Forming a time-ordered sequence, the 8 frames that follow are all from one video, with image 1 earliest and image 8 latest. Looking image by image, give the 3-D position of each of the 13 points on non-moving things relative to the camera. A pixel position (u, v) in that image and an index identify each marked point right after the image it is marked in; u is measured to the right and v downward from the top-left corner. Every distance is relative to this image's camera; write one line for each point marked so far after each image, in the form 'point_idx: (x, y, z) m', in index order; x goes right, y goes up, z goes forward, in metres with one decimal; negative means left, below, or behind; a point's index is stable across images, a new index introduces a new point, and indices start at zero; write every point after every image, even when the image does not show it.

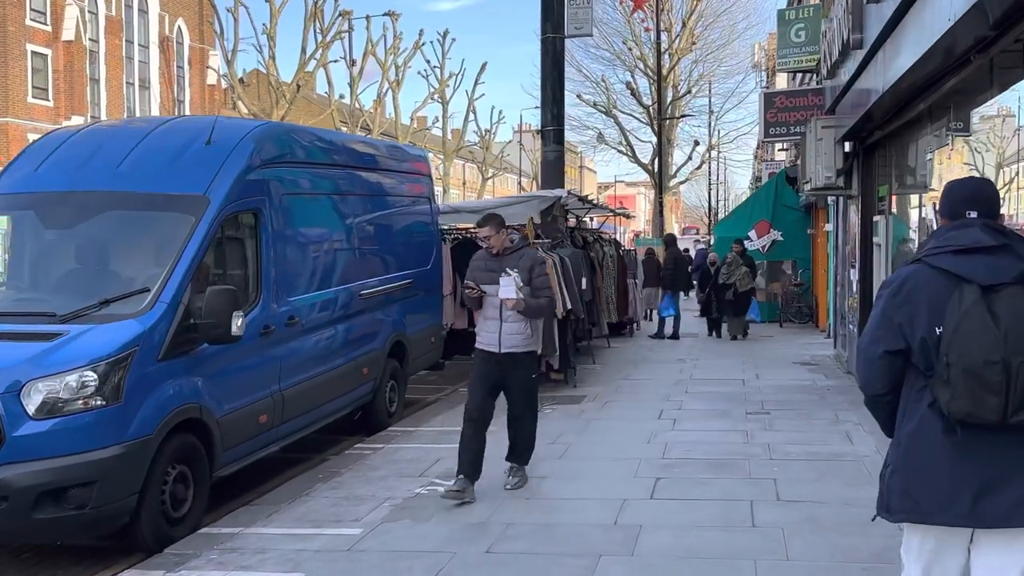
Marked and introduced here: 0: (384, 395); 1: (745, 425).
0: (-1.3, -1.1, +9.6) m
1: (+2.2, -1.3, +9.2) m
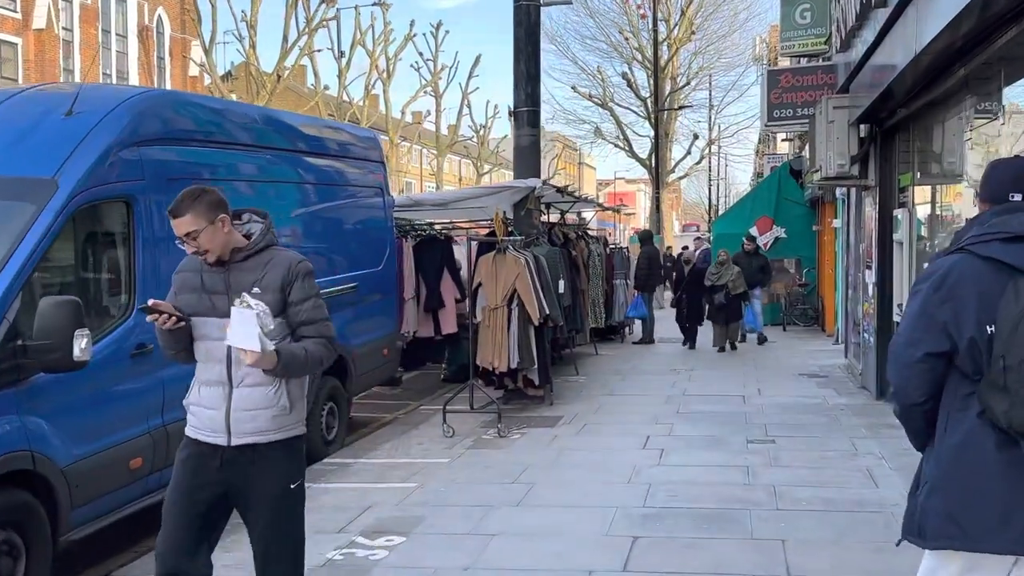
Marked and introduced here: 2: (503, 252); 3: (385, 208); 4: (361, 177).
0: (-1.6, -1.1, +8.1) m
1: (+1.8, -1.4, +7.7) m
2: (-0.1, +0.4, +9.7) m
3: (-1.3, +0.9, +10.1) m
4: (-1.4, +1.1, +9.7) m
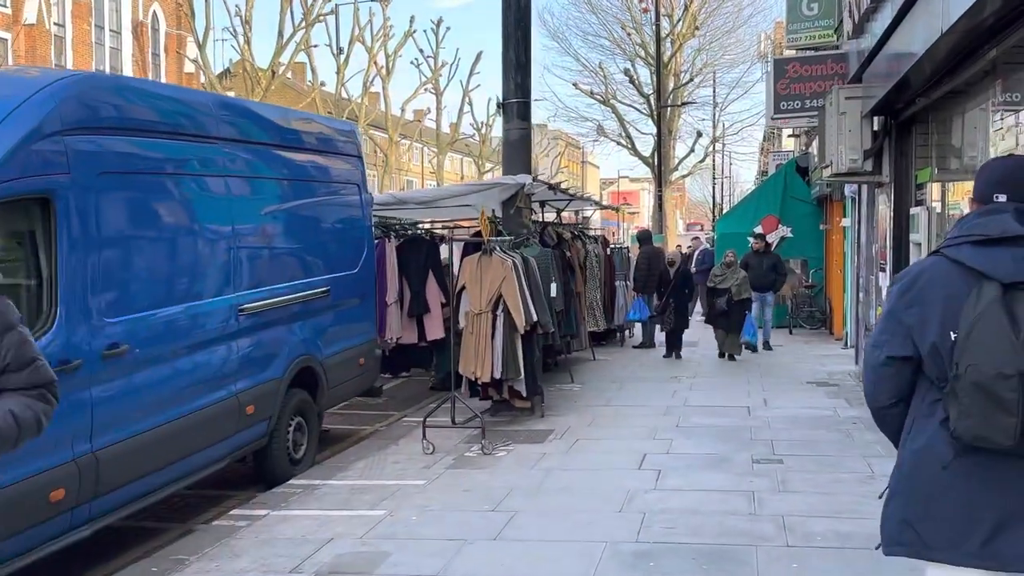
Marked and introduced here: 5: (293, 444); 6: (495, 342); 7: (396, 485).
0: (-1.7, -1.1, +7.5) m
1: (+1.7, -1.4, +7.0) m
2: (-0.2, +0.3, +9.0) m
3: (-1.5, +0.8, +9.4) m
4: (-1.6, +1.1, +9.0) m
5: (-1.7, -1.2, +7.6) m
6: (-0.2, -0.5, +9.0) m
7: (-0.9, -1.5, +7.2) m
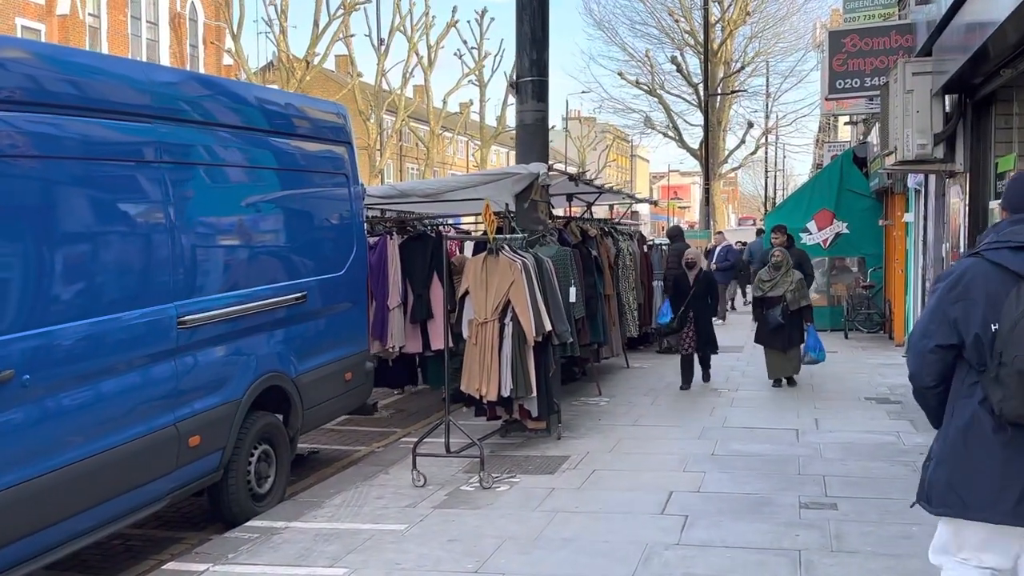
0: (-1.8, -1.2, +6.4) m
1: (+1.7, -1.5, +5.8) m
2: (-0.1, +0.3, +7.8) m
3: (-1.4, +0.8, +8.3) m
4: (-1.5, +1.1, +7.9) m
5: (-1.7, -1.3, +6.5) m
6: (-0.1, -0.5, +7.8) m
7: (-0.9, -1.5, +6.1) m
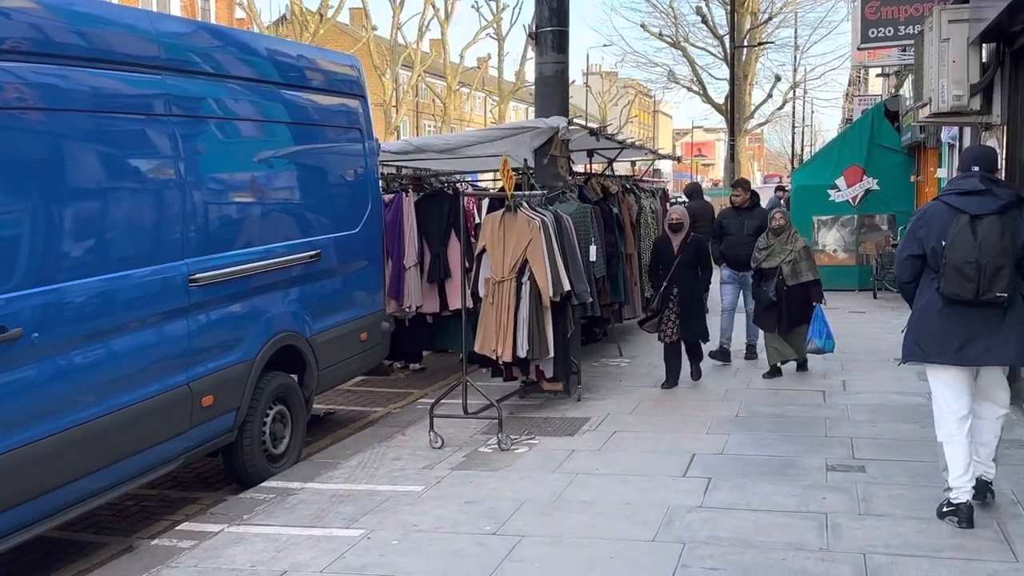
0: (-1.6, -0.9, +6.3) m
1: (+1.8, -1.2, +5.6) m
2: (0.0, +0.6, +7.7) m
3: (-1.2, +1.1, +8.1) m
4: (-1.3, +1.4, +7.7) m
5: (-1.6, -1.0, +6.4) m
6: (+0.1, -0.2, +7.7) m
7: (-0.8, -1.2, +6.0) m
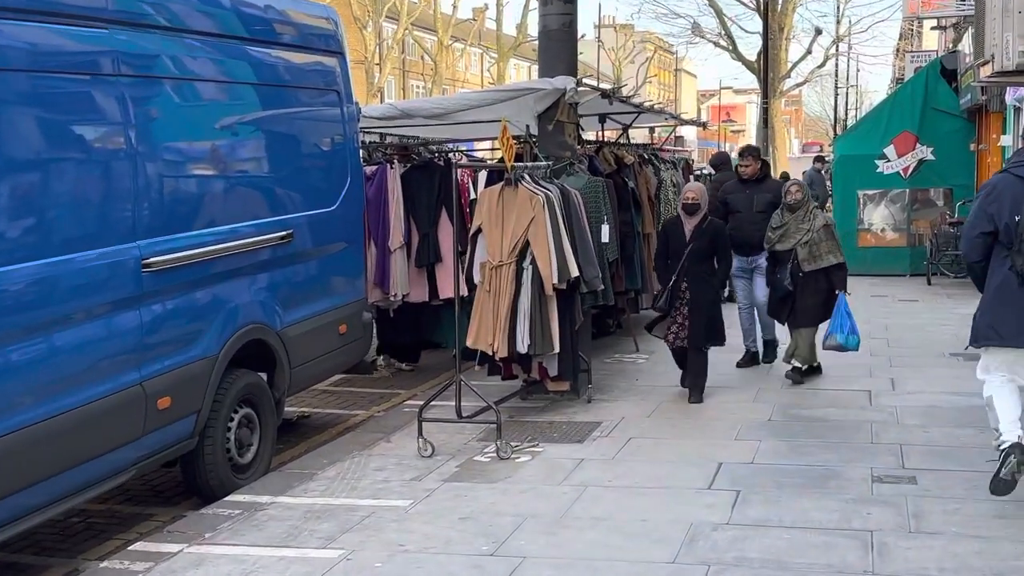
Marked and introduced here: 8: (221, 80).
0: (-1.6, -0.8, +5.6) m
1: (+1.8, -1.1, +4.9) m
2: (0.0, +0.7, +7.0) m
3: (-1.2, +1.2, +7.4) m
4: (-1.4, +1.5, +7.0) m
5: (-1.6, -0.9, +5.7) m
6: (+0.1, -0.1, +7.0) m
7: (-0.8, -1.2, +5.3) m
8: (-1.7, +1.2, +5.9) m
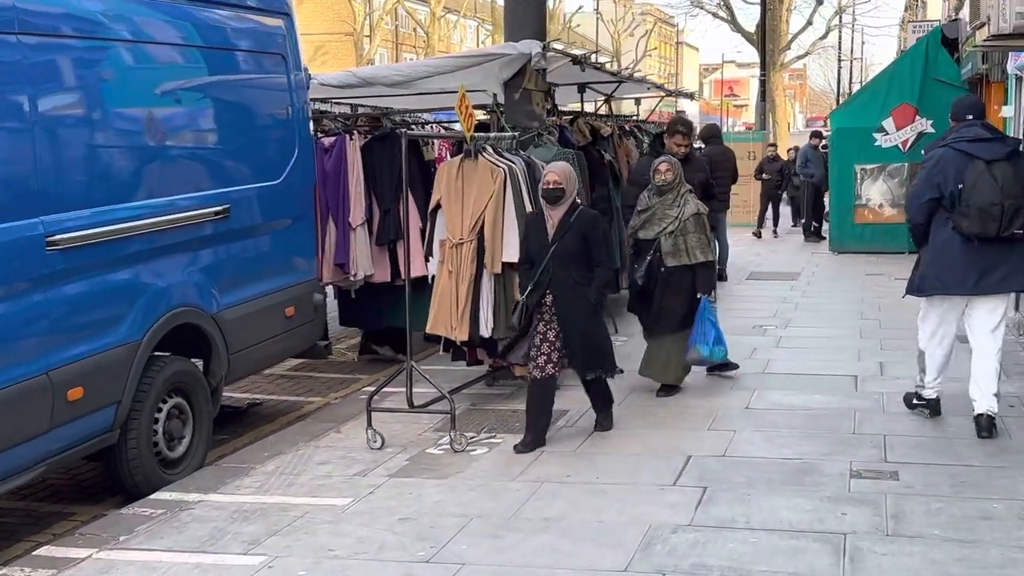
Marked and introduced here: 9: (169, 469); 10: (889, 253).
0: (-1.9, -0.7, +5.2) m
1: (+1.5, -1.0, +4.5) m
2: (-0.2, +0.8, +6.5) m
3: (-1.5, +1.3, +6.9) m
4: (-1.6, +1.6, +6.5) m
5: (-1.9, -0.8, +5.3) m
6: (-0.2, 0.0, +6.5) m
7: (-1.0, -1.1, +4.9) m
8: (-2.0, +1.3, +5.4) m
9: (-1.9, -1.0, +5.3) m
10: (+5.8, +0.5, +15.1) m
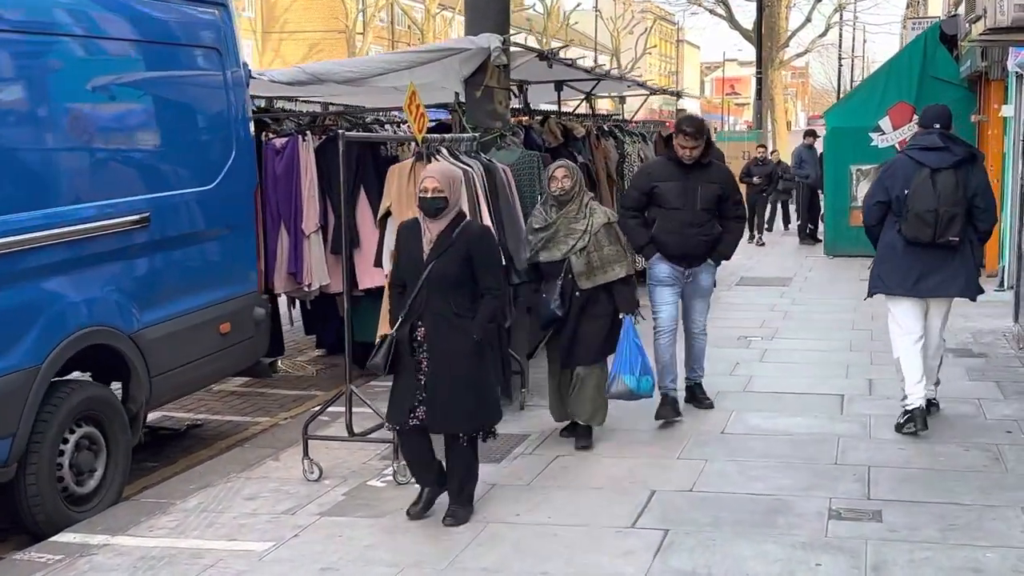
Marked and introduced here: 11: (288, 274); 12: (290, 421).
0: (-2.2, -0.8, +4.7) m
1: (+1.2, -1.1, +4.0) m
2: (-0.5, +0.7, +6.0) m
3: (-1.7, +1.2, +6.4) m
4: (-1.9, +1.5, +6.0) m
5: (-2.1, -0.9, +4.8) m
6: (-0.5, -0.1, +6.0) m
7: (-1.3, -1.2, +4.4) m
8: (-2.2, +1.2, +4.9) m
9: (-2.1, -1.1, +4.8) m
10: (+5.5, +0.5, +14.5) m
11: (-1.7, +0.1, +7.3) m
12: (-1.5, -0.9, +6.6) m
